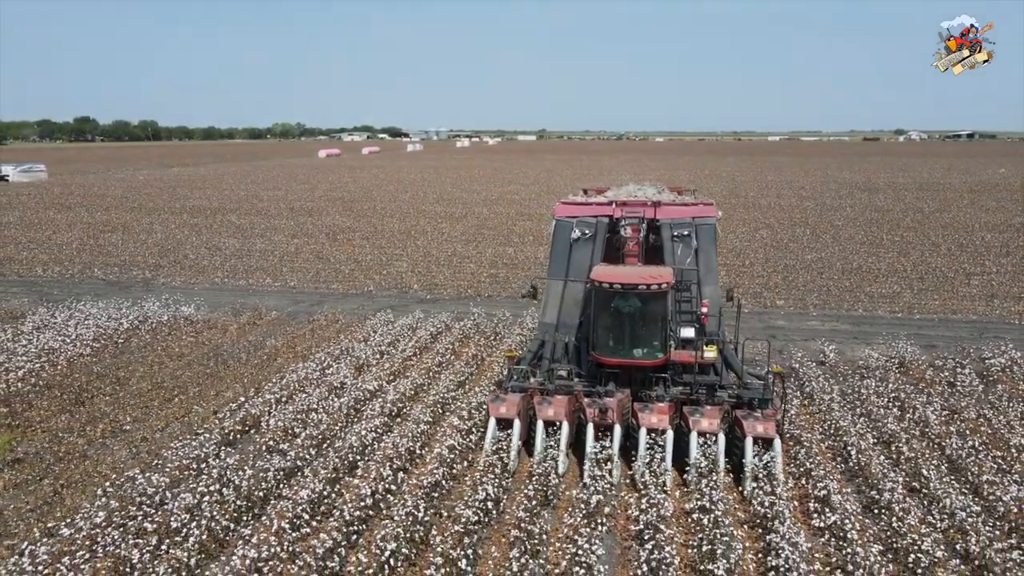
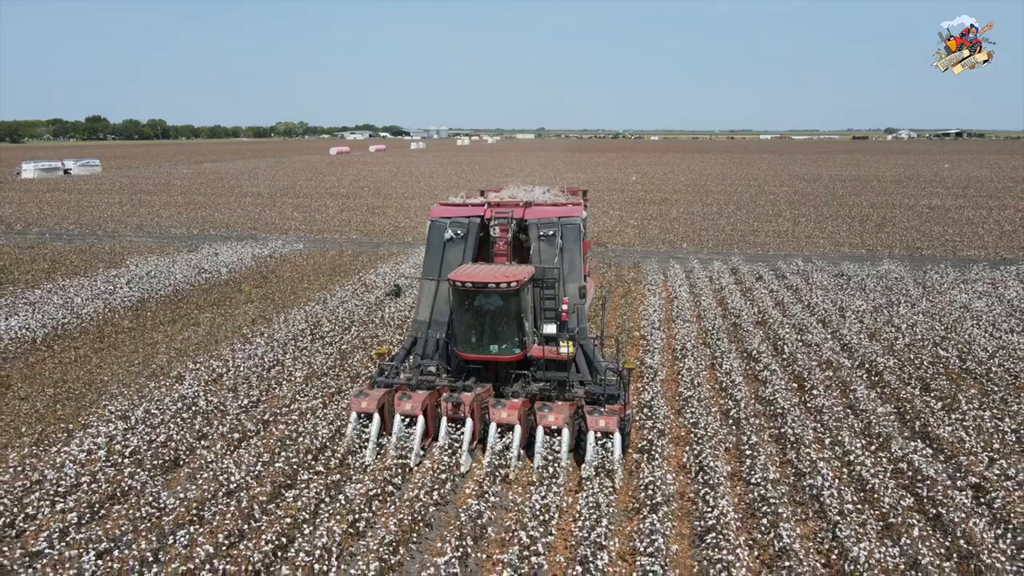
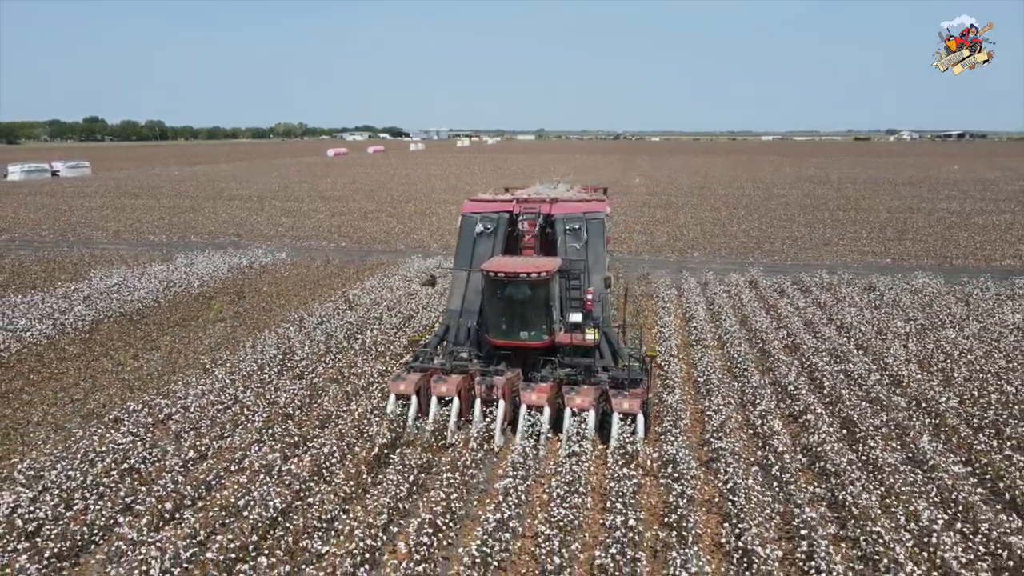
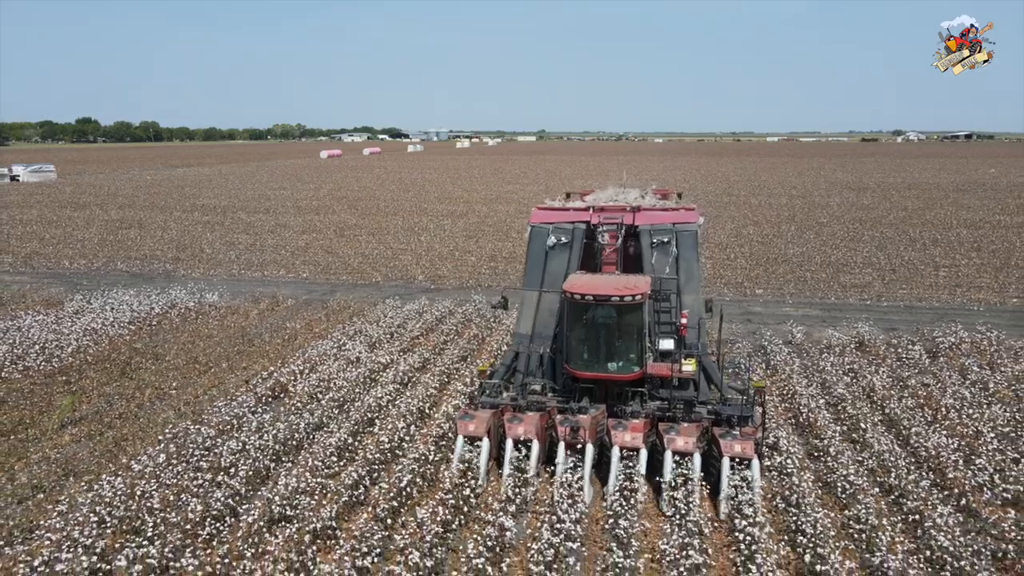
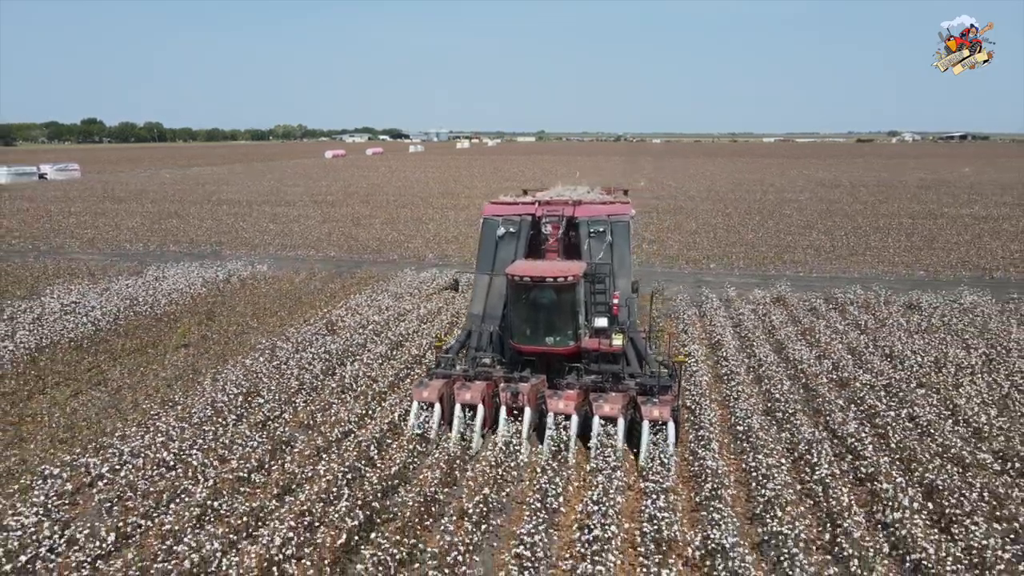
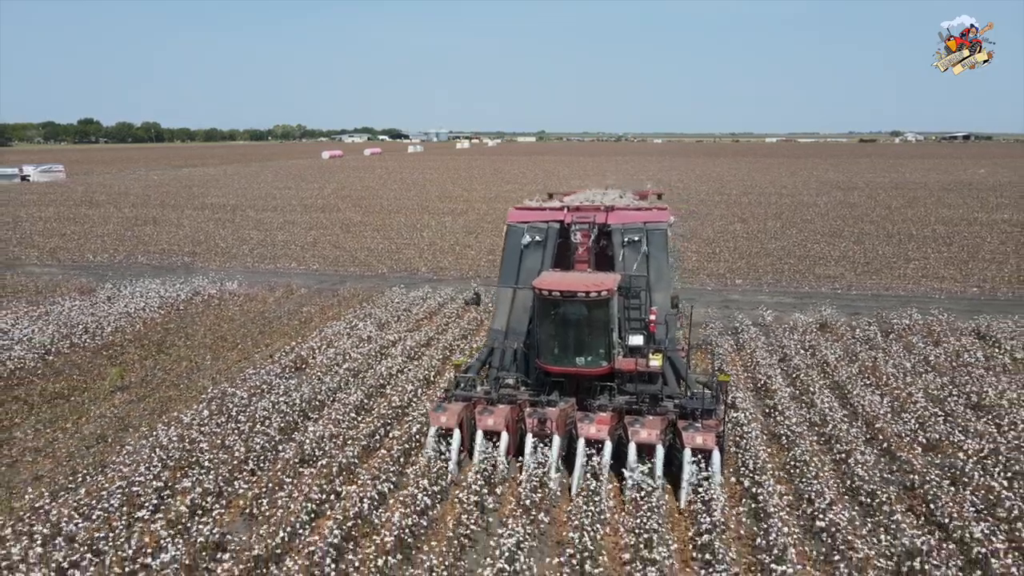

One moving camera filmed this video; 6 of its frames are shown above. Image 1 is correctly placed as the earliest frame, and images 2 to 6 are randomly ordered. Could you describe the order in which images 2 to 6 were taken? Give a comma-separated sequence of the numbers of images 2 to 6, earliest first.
4, 6, 5, 3, 2
